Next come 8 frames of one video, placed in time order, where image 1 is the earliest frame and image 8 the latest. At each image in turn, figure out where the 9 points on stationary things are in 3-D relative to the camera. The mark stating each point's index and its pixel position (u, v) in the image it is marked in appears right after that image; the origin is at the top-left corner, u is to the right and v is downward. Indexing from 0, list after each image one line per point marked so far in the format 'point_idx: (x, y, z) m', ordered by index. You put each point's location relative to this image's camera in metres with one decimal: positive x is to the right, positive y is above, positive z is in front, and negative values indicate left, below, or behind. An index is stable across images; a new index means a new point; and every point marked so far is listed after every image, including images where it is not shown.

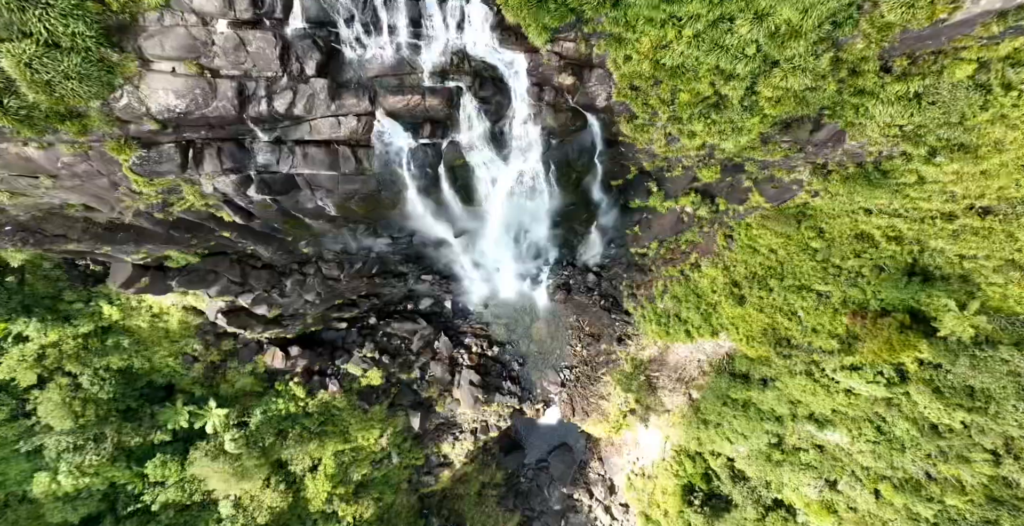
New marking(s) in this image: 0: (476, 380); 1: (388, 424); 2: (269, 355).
0: (-1.4, -4.6, +15.2) m
1: (-4.9, -6.3, +15.0) m
2: (-8.0, -3.0, +12.7) m
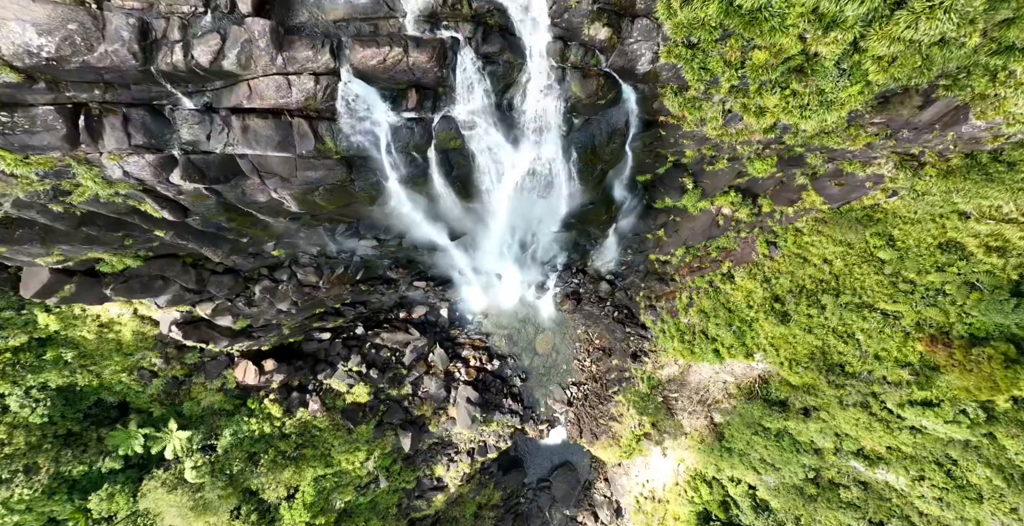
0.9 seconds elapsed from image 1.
0: (-1.3, -4.8, +13.8) m
1: (-4.8, -6.4, +13.5) m
2: (-7.9, -3.1, +11.3) m
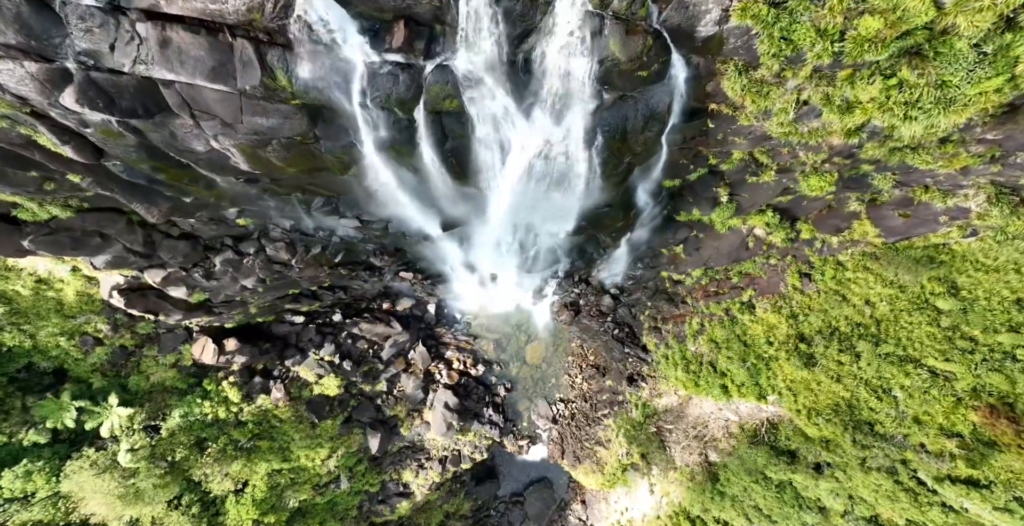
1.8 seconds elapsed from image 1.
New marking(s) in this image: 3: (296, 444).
0: (-2.0, -4.6, +12.7) m
1: (-5.6, -5.8, +12.5) m
2: (-8.3, -2.2, +10.2) m
3: (-6.6, -5.6, +11.8) m
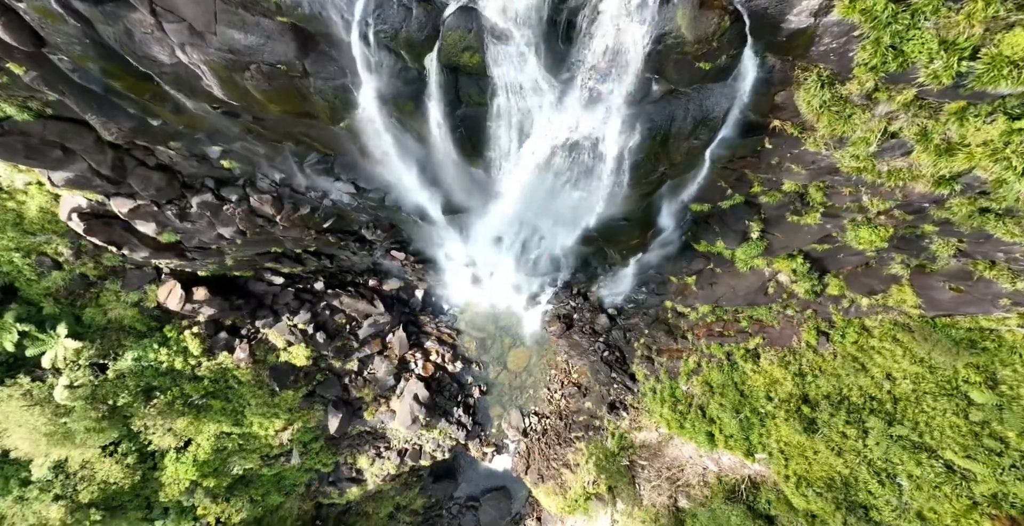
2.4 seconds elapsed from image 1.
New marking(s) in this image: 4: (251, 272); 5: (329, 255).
0: (-2.8, -4.2, +12.1) m
1: (-6.6, -4.7, +11.8) m
2: (-8.6, -0.6, +9.6) m
3: (-7.5, -4.3, +11.2) m
4: (-7.2, -0.3, +10.6) m
5: (-5.0, +0.2, +10.6) m
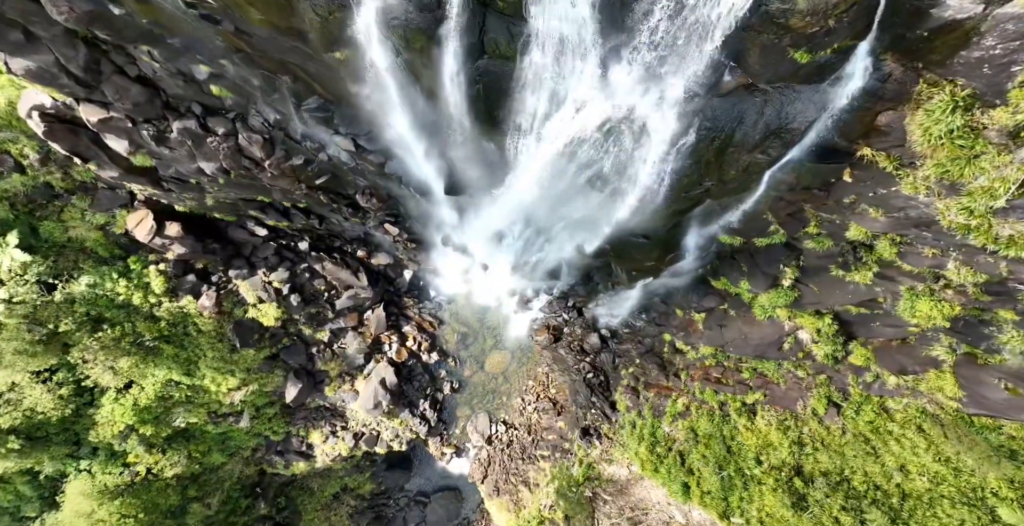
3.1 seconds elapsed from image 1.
0: (-3.6, -3.5, +11.4) m
1: (-7.4, -3.3, +11.1) m
2: (-8.6, +1.1, +8.8) m
3: (-8.2, -2.7, +10.4) m
4: (-7.1, +1.2, +9.9) m
5: (-5.0, +1.2, +9.9) m
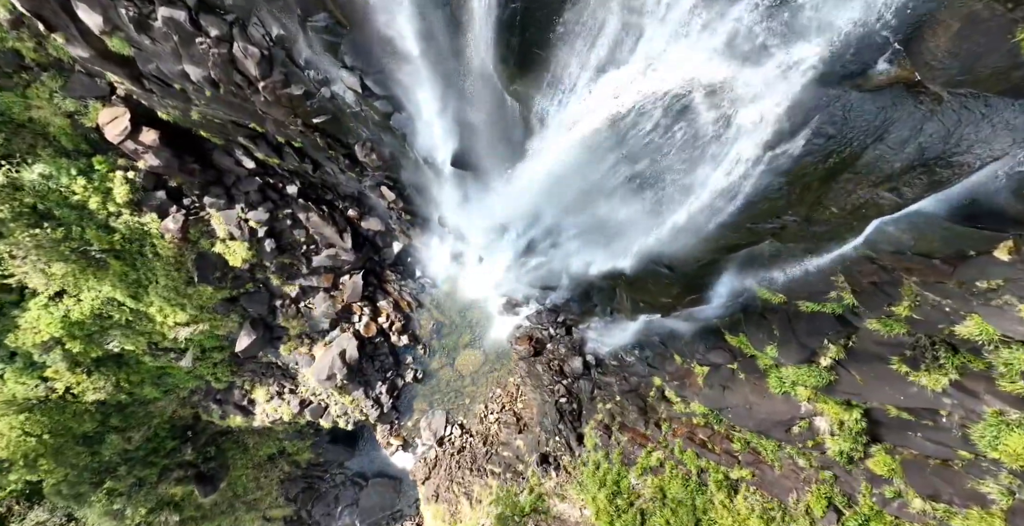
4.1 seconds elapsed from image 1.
0: (-4.4, -2.5, +10.5) m
1: (-8.1, -1.4, +10.2) m
2: (-8.2, +3.1, +7.9) m
3: (-8.7, -0.7, +9.5) m
4: (-6.7, +2.8, +9.0) m
5: (-4.6, +2.4, +9.0) m
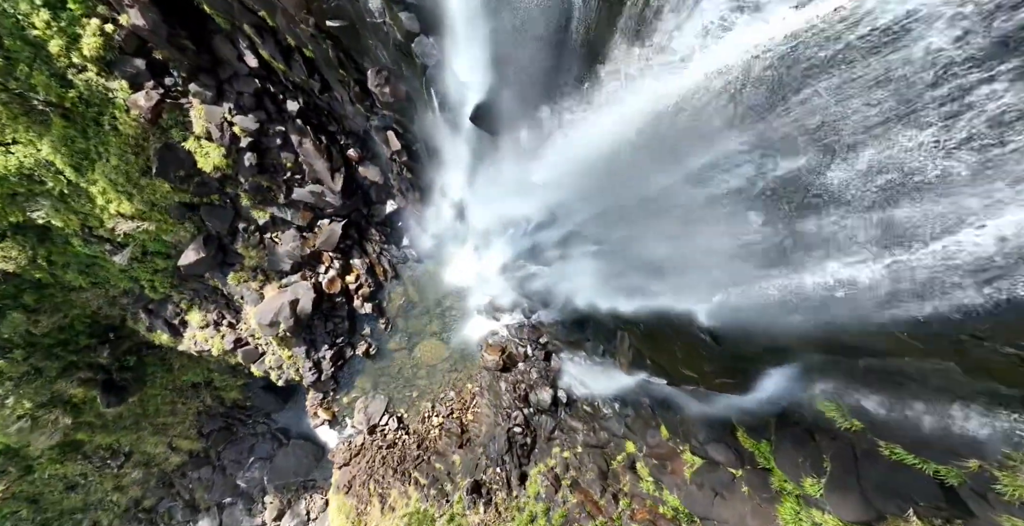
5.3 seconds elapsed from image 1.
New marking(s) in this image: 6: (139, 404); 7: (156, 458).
0: (-5.0, -1.1, +9.2) m
1: (-8.2, +1.1, +8.9) m
2: (-7.0, +5.4, +6.5) m
3: (-8.6, +2.0, +8.2) m
4: (-5.7, +4.7, +7.6) m
5: (-3.8, +3.7, +7.6) m
6: (-12.0, -4.6, +12.4) m
7: (-12.3, -6.7, +13.4) m
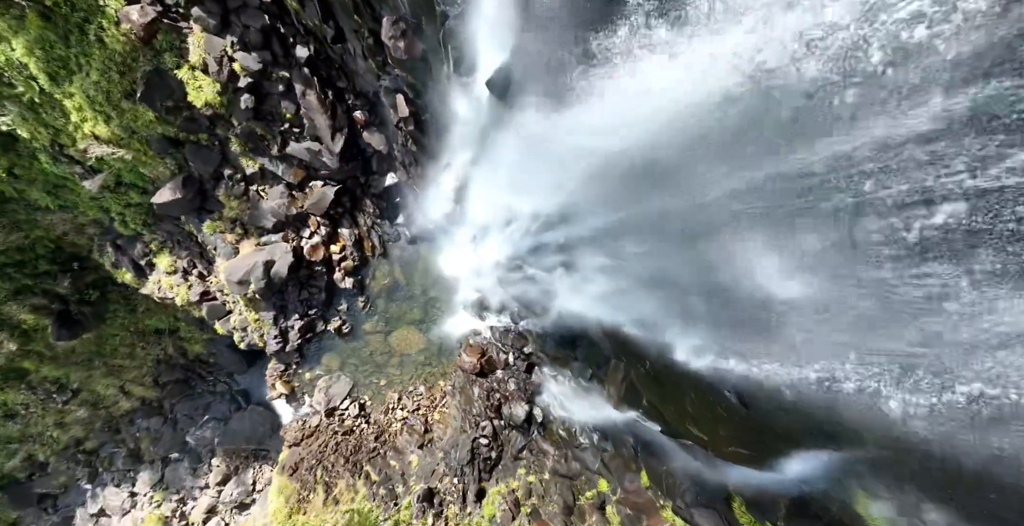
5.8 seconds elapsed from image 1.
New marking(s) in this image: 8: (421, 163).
0: (-5.2, -0.2, +8.4) m
1: (-8.0, +2.5, +8.1) m
2: (-6.0, +6.5, +5.7) m
3: (-8.2, +3.4, +7.4) m
4: (-4.8, +5.6, +6.9) m
5: (-3.1, +4.3, +6.9) m
6: (-12.7, -2.4, +11.7) m
7: (-13.3, -4.5, +12.6) m
8: (-1.9, +2.2, +8.5) m
